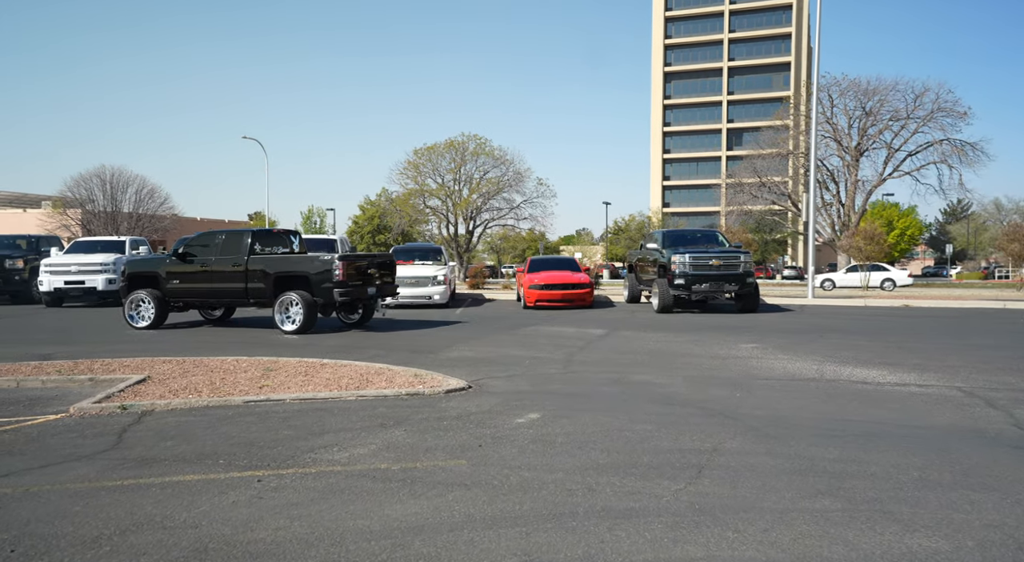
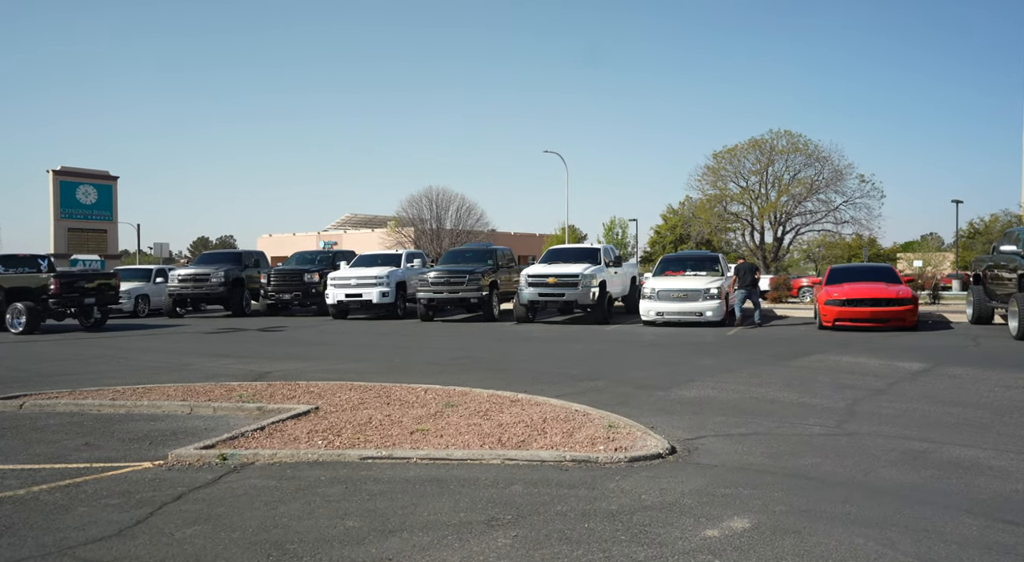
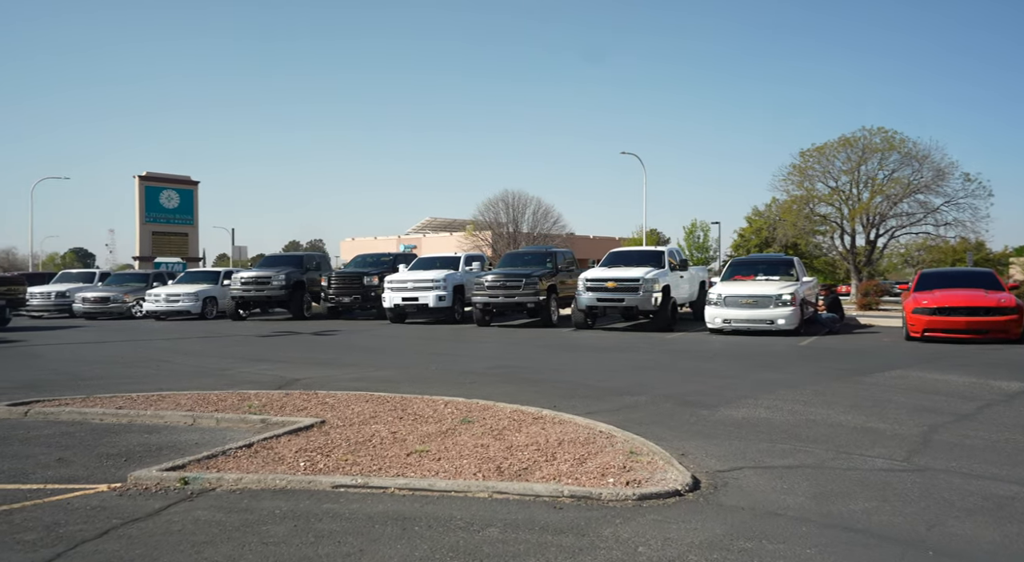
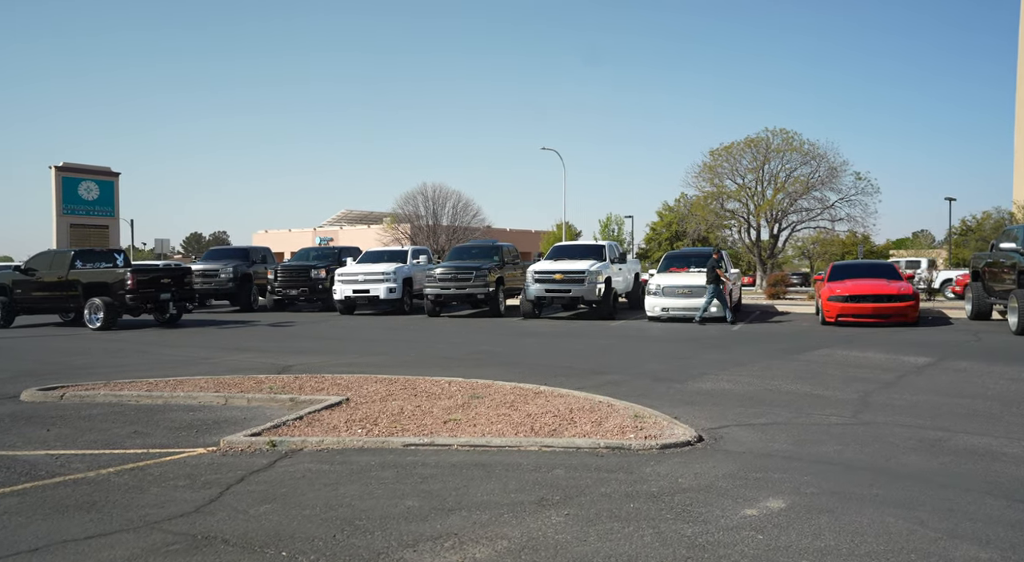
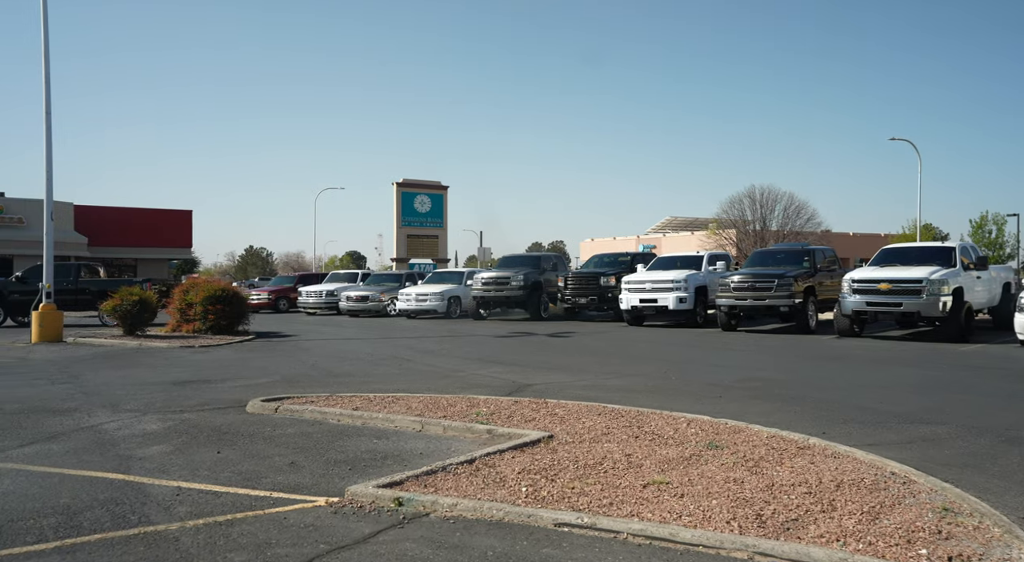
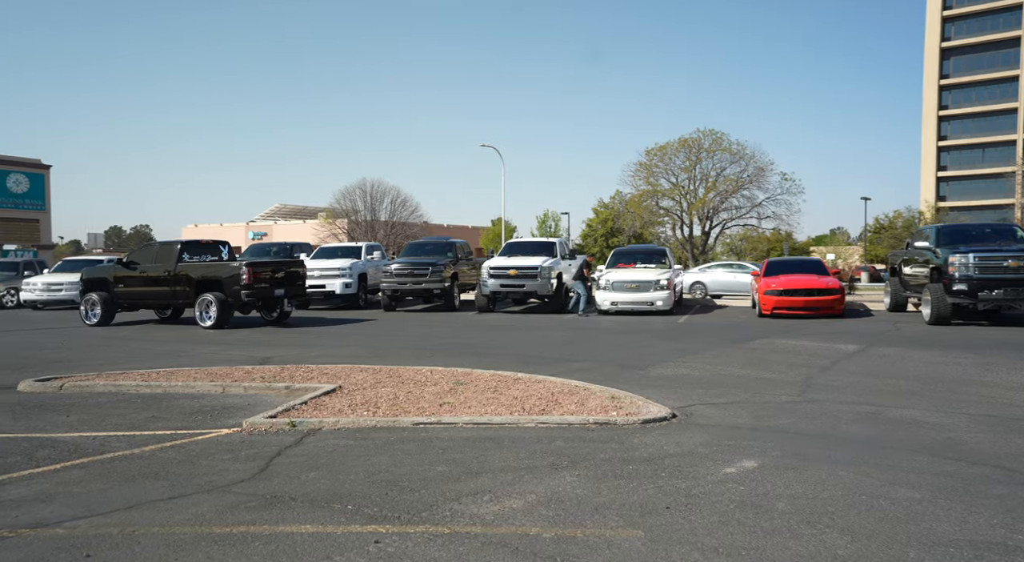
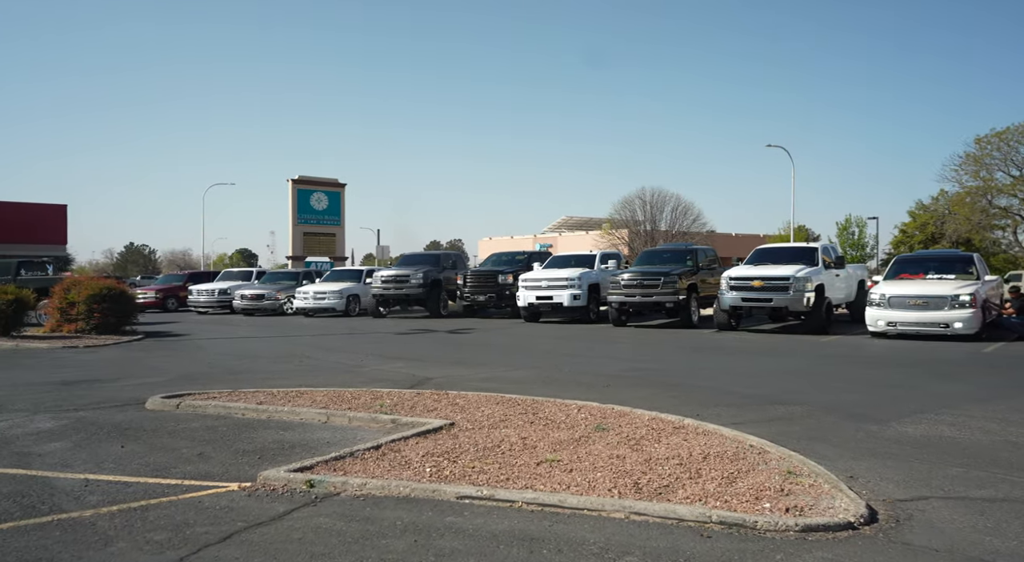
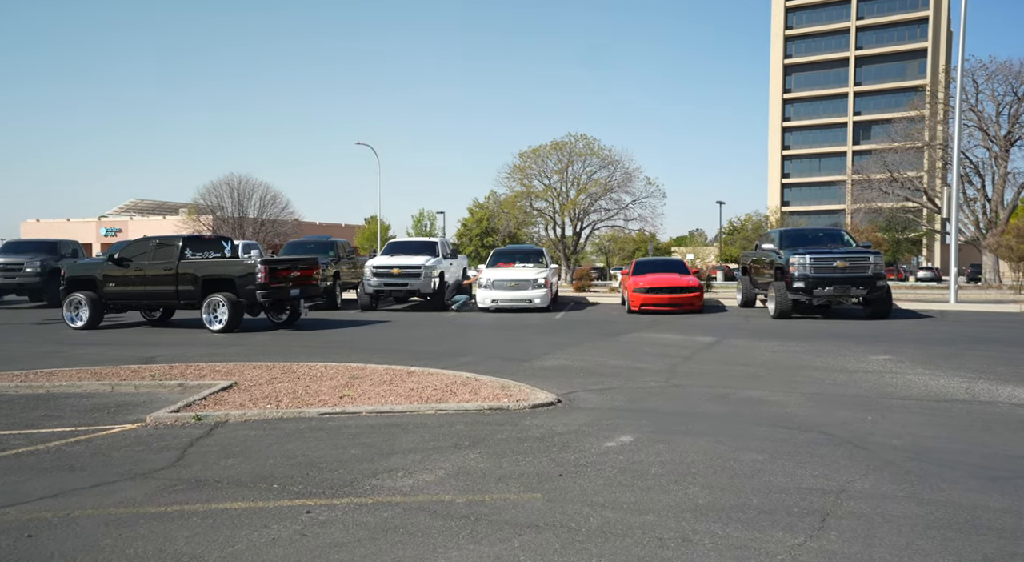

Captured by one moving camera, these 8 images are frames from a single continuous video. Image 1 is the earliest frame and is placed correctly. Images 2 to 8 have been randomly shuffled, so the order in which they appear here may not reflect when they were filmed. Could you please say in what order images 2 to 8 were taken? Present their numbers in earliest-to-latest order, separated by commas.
8, 6, 4, 2, 3, 7, 5
